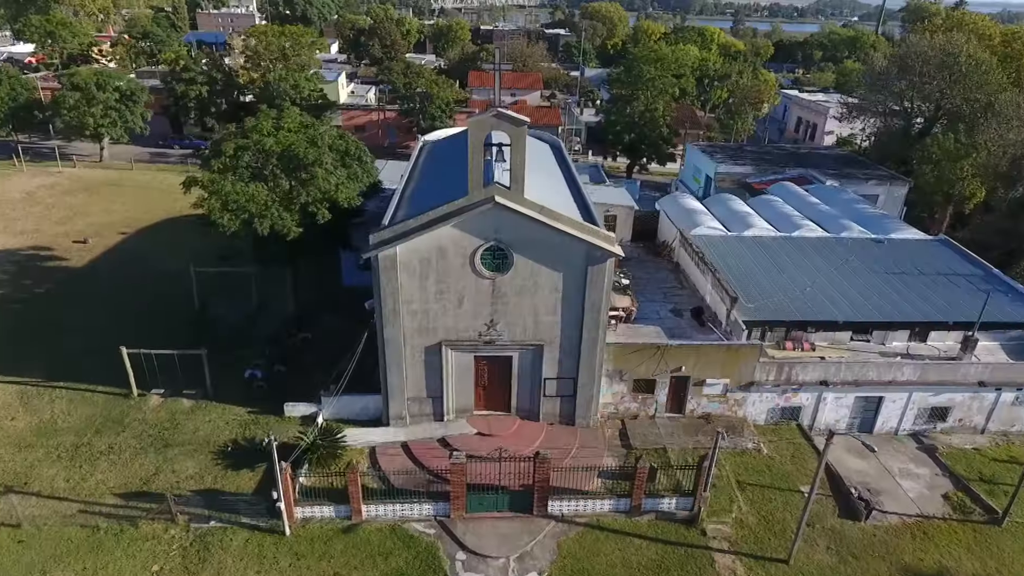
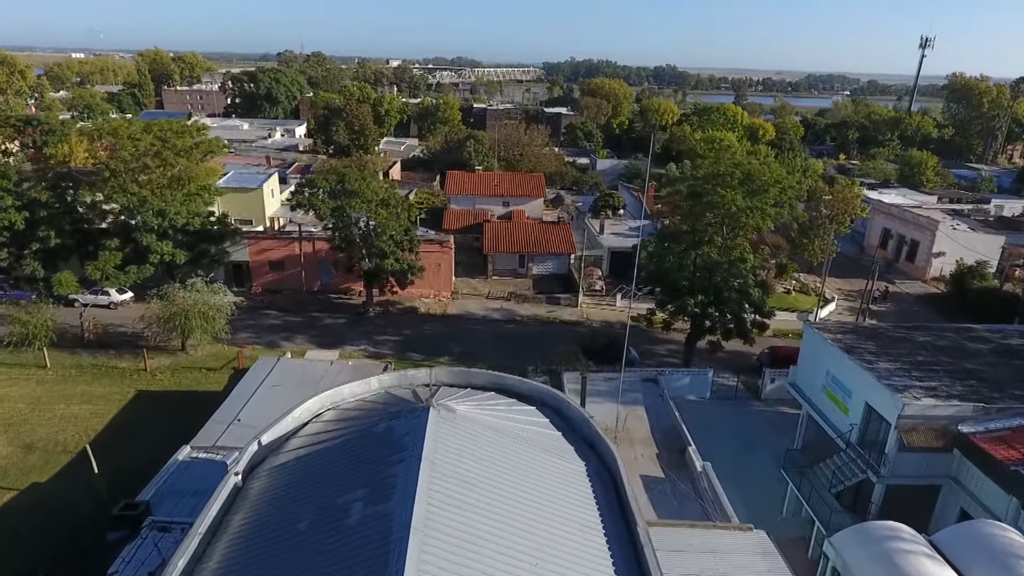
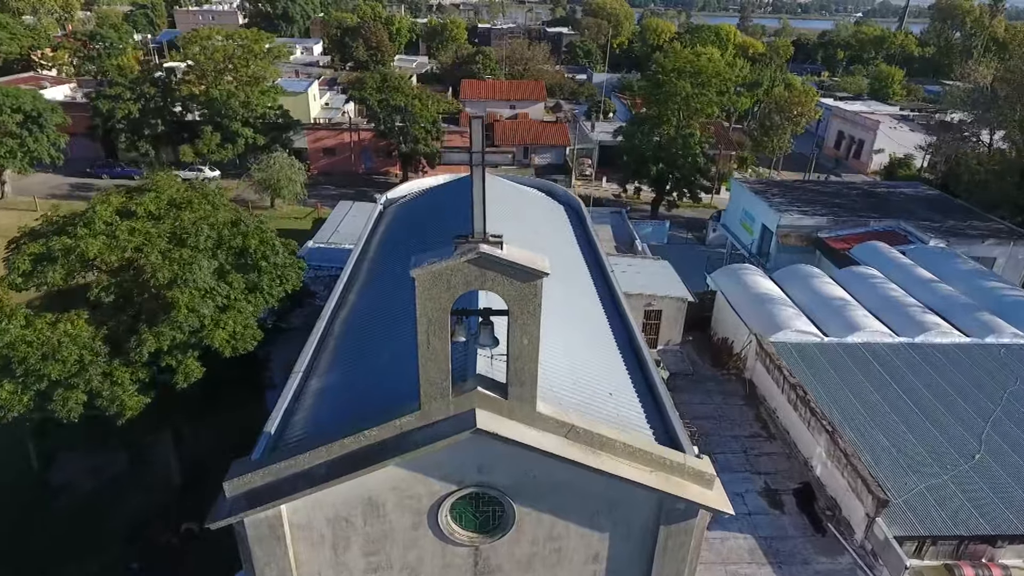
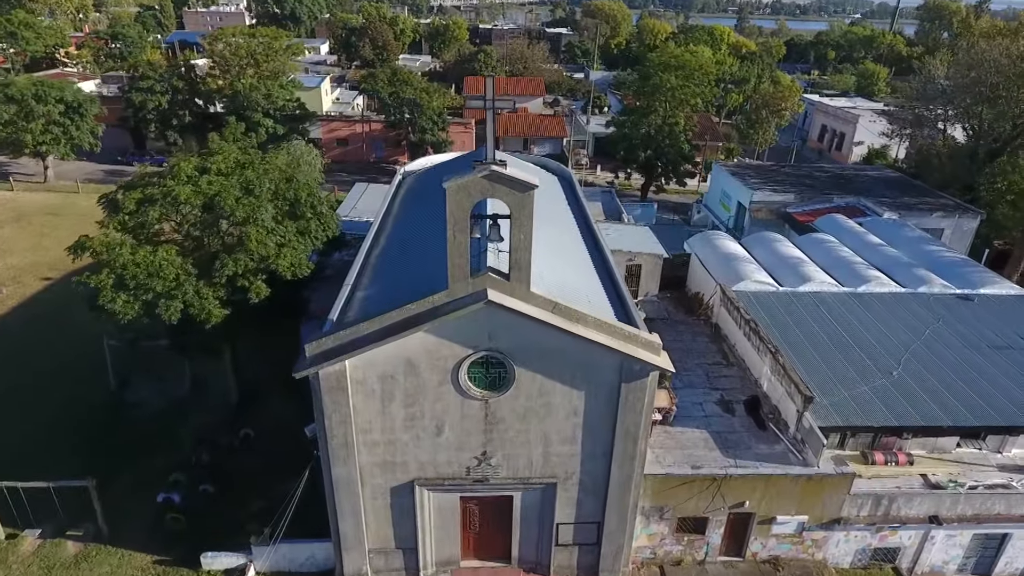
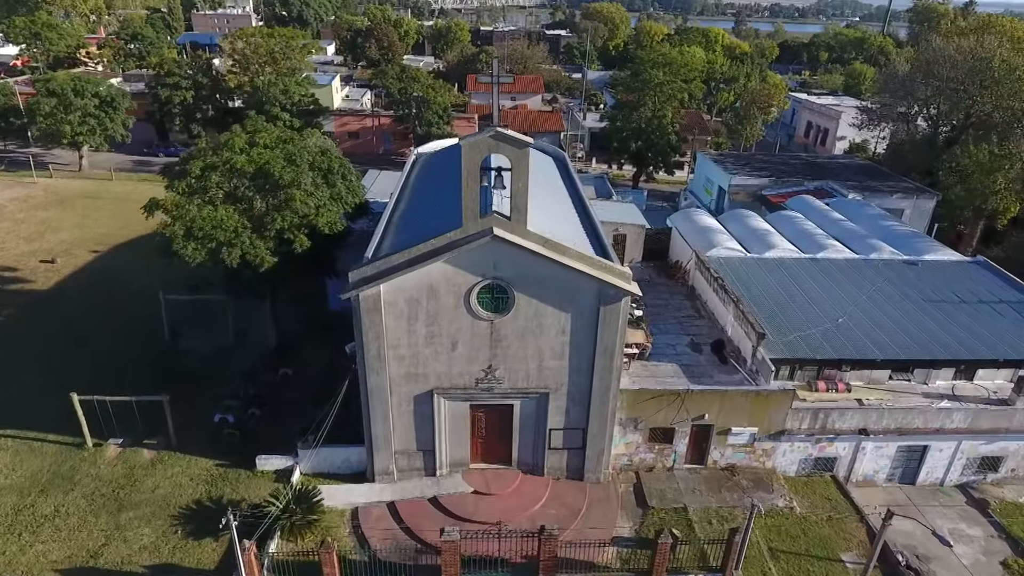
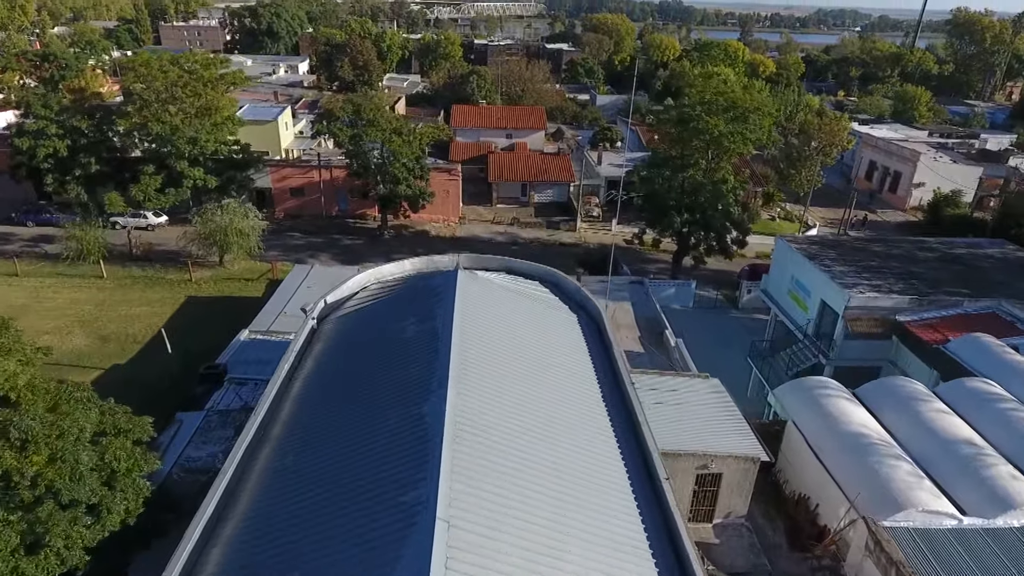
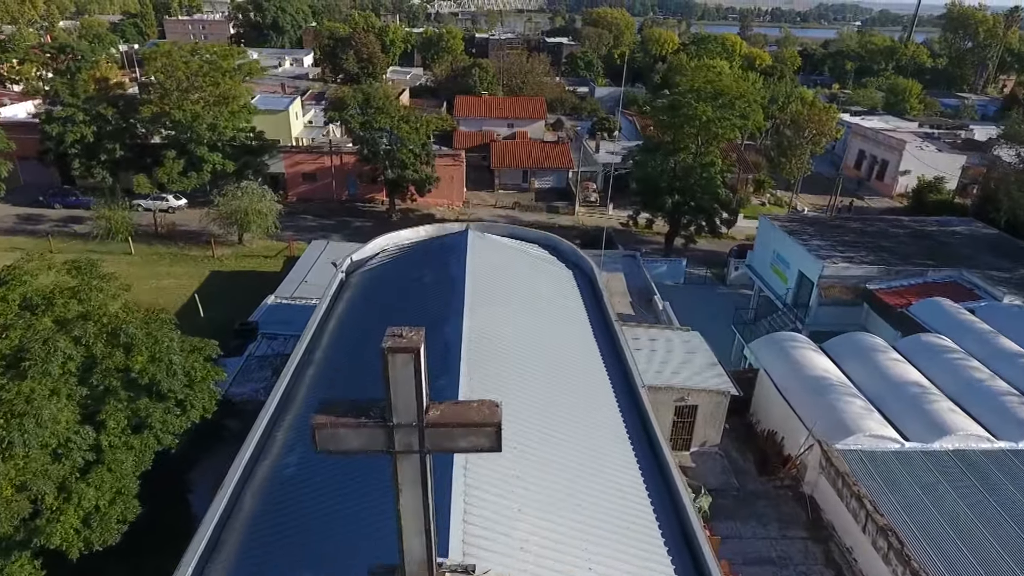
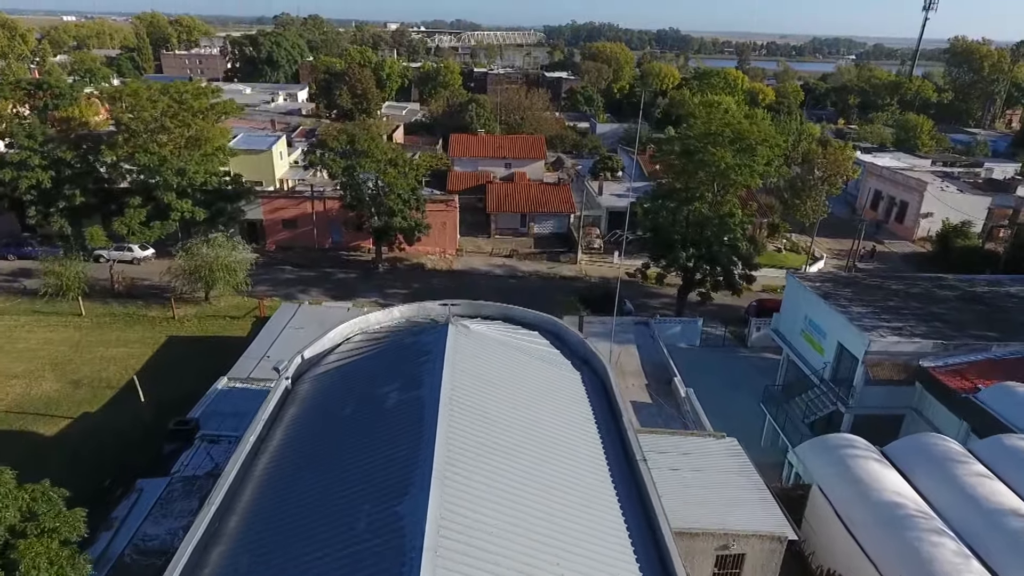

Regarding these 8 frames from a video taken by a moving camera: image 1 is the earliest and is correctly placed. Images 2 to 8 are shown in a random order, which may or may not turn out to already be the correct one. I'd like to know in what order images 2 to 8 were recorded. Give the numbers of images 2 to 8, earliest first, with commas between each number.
5, 4, 3, 7, 6, 8, 2
